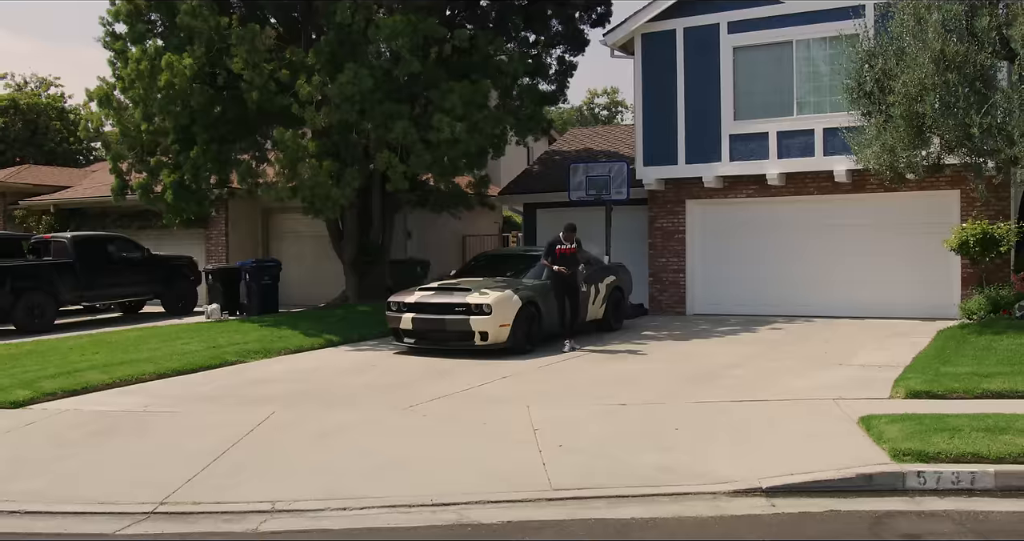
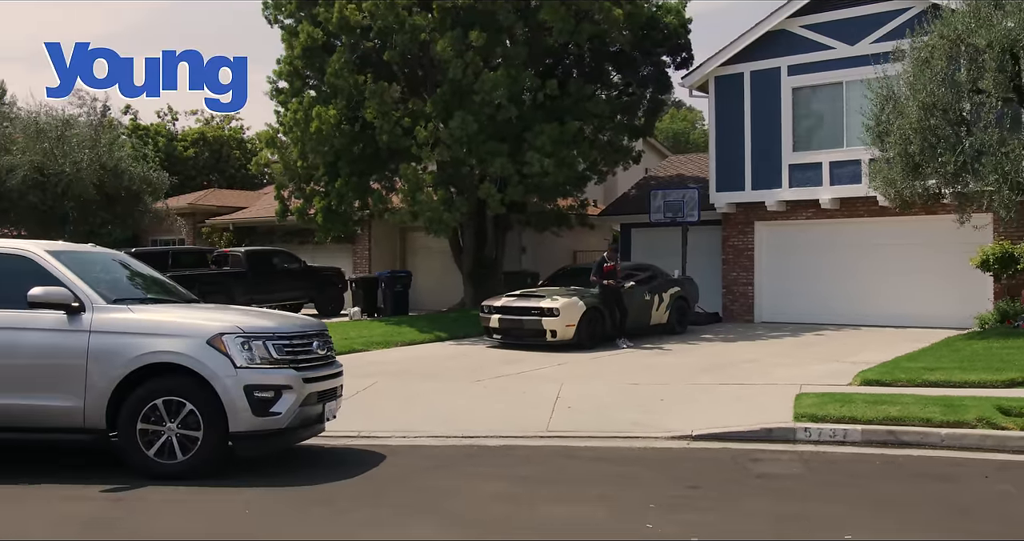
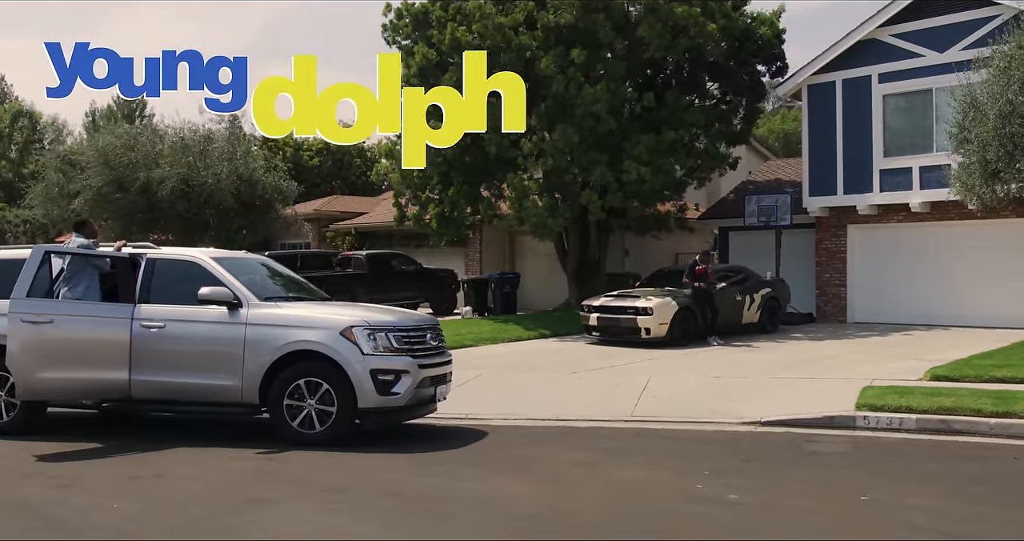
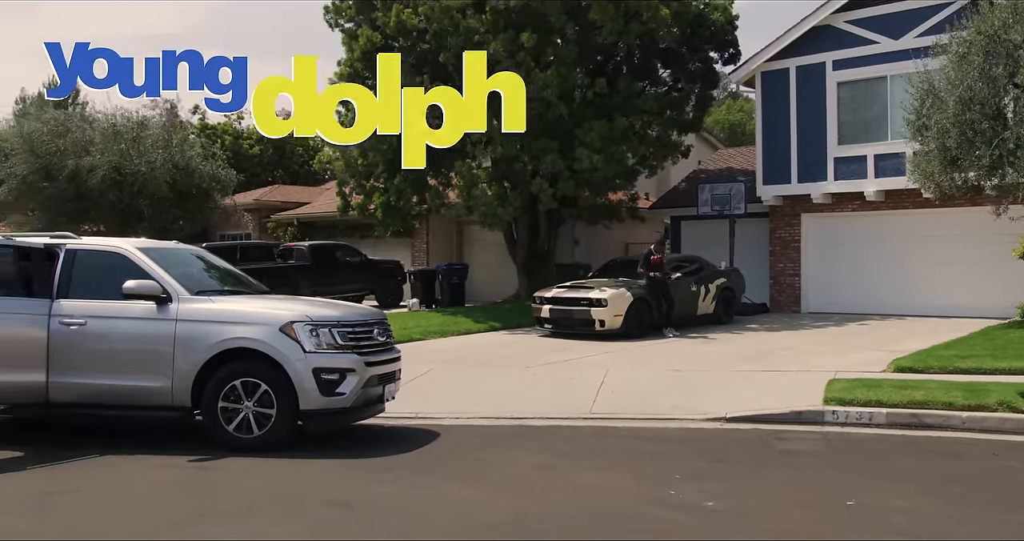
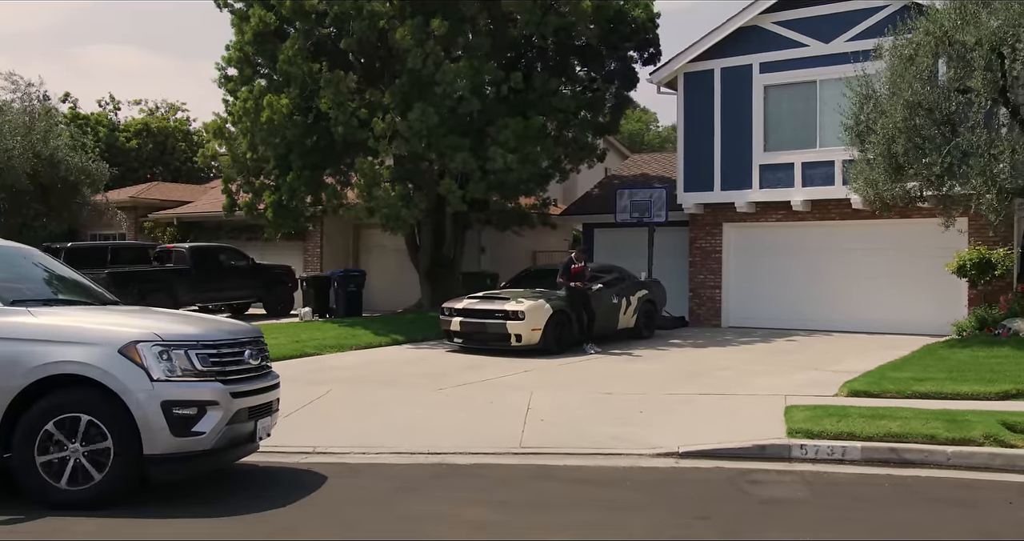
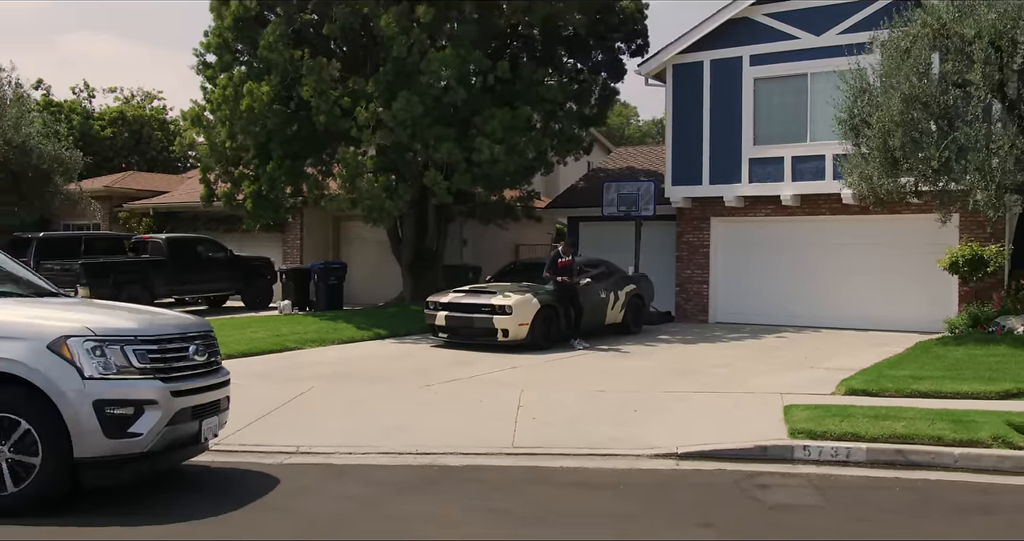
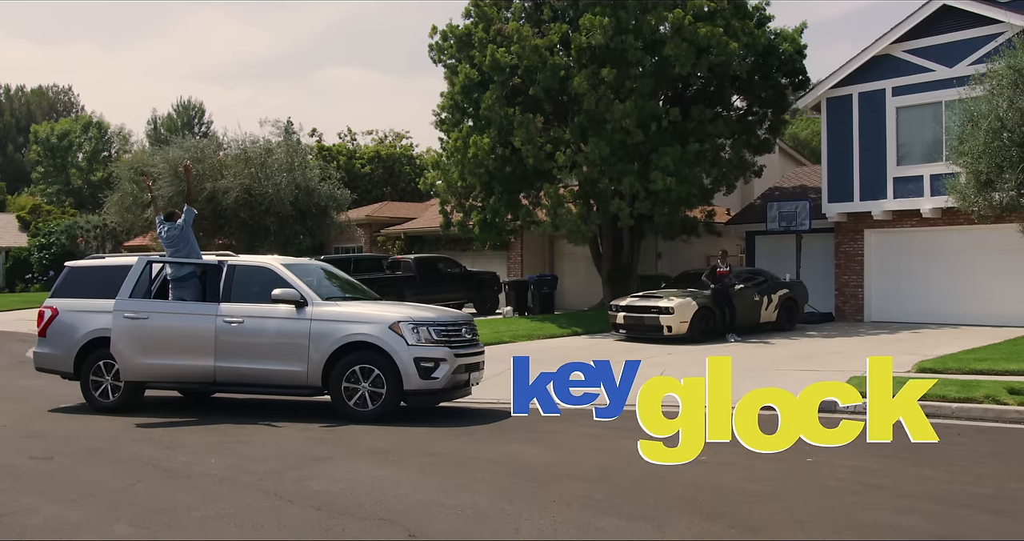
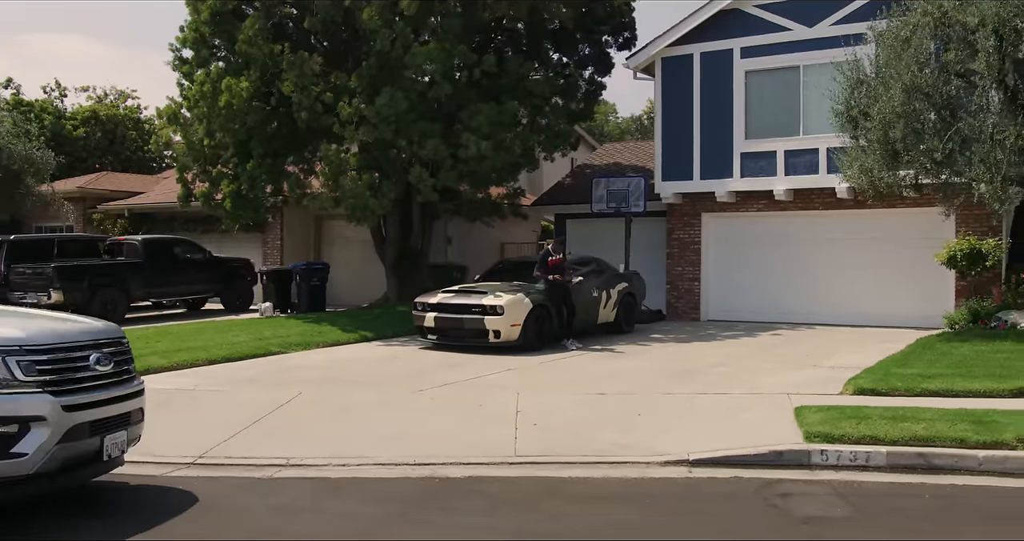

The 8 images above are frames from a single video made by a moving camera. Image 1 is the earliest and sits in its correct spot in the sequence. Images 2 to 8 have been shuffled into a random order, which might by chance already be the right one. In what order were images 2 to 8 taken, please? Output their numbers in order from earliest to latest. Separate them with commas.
8, 6, 5, 2, 4, 3, 7
